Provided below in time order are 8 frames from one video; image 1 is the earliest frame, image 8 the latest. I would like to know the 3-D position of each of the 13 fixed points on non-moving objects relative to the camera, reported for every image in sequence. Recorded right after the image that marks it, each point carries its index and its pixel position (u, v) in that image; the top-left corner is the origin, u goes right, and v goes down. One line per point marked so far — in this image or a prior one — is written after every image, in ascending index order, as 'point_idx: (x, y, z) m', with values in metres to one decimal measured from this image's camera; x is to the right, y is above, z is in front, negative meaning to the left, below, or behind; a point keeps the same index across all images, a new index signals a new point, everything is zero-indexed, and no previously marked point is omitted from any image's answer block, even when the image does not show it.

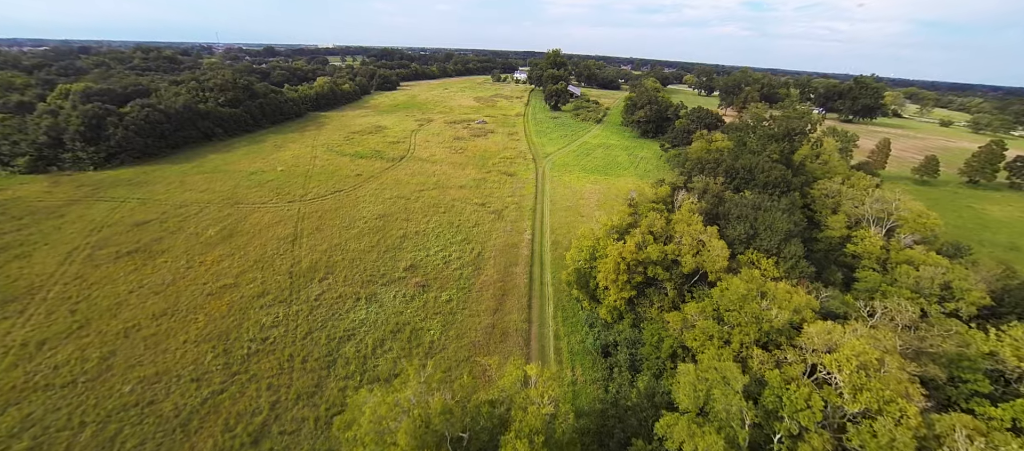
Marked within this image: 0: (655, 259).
0: (+7.7, -1.9, +18.9) m
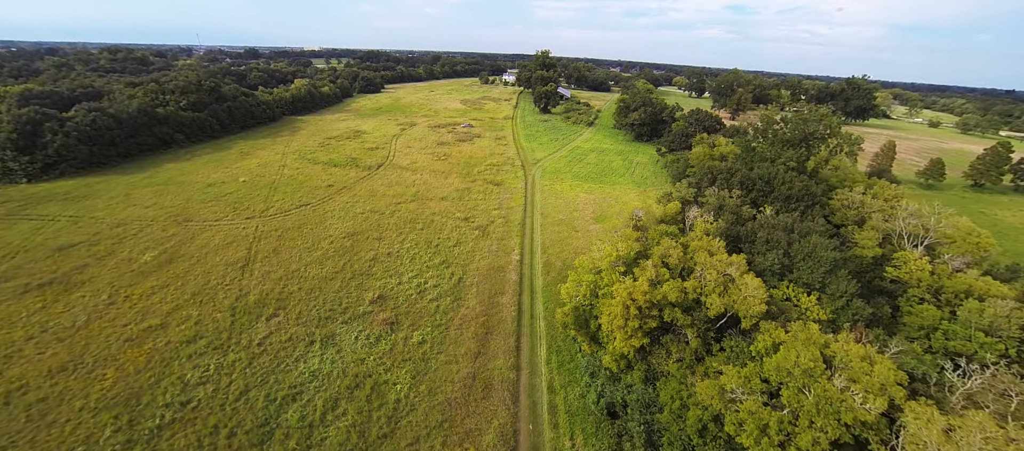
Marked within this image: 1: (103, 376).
0: (+7.0, -3.2, +15.2) m
1: (-21.2, -7.8, +18.3) m
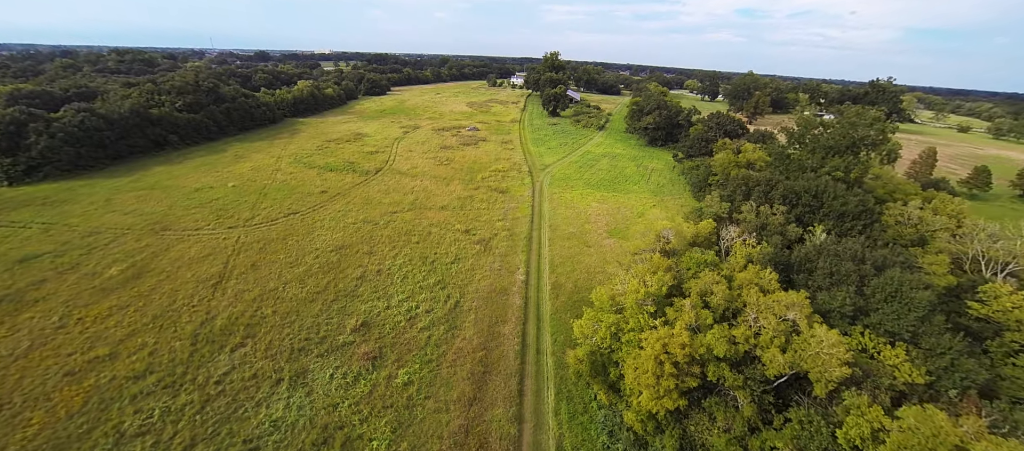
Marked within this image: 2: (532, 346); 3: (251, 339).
0: (+7.0, -4.3, +11.8) m
1: (-21.2, -8.6, +15.4) m
2: (+1.1, -6.8, +19.9) m
3: (-14.6, -6.4, +19.7) m
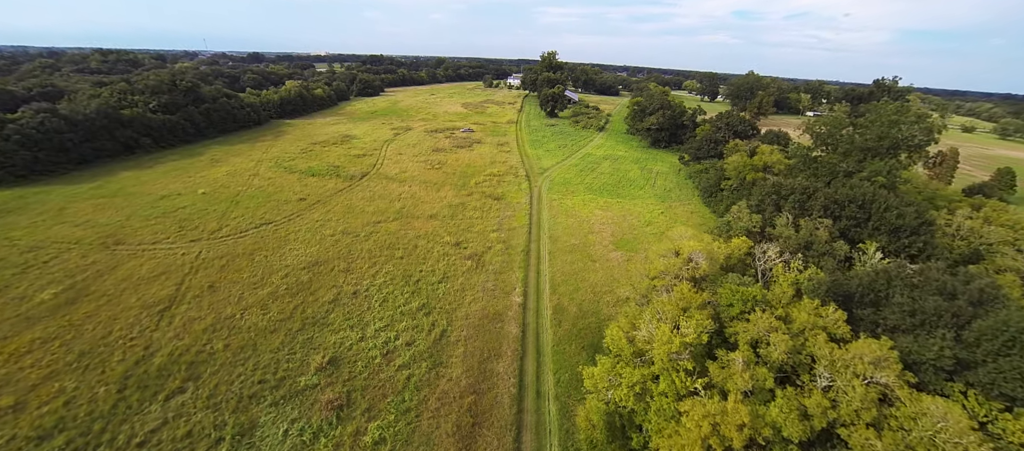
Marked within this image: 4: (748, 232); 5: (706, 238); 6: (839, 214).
0: (+6.8, -5.1, +8.7) m
1: (-21.4, -9.5, +12.0) m
2: (+0.9, -7.7, +16.7) m
3: (-14.9, -7.3, +16.4) m
4: (+12.4, -0.3, +18.5) m
5: (+9.6, -0.6, +17.5) m
6: (+17.6, +0.6, +18.7) m
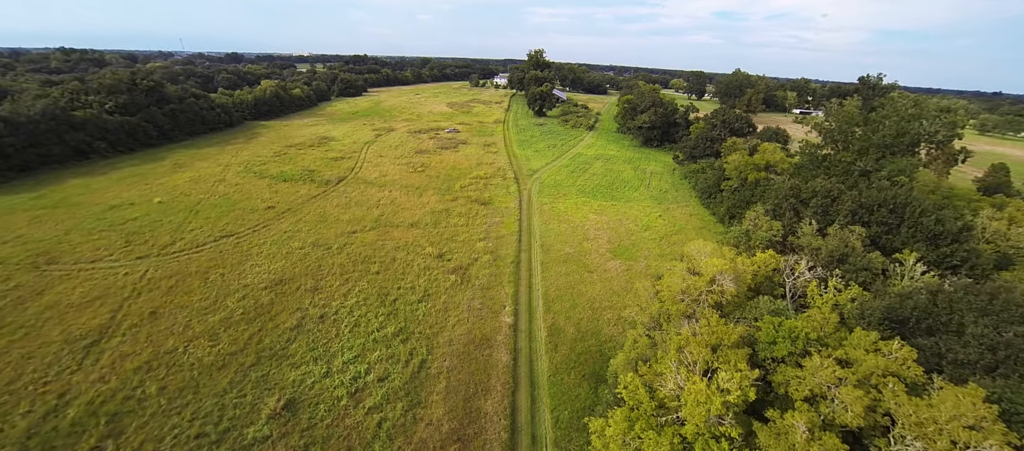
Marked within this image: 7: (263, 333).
0: (+6.7, -5.6, +6.4) m
1: (-21.5, -10.5, +8.9) m
2: (+0.5, -8.3, +14.2) m
3: (-15.2, -8.2, +13.5) m
4: (+11.8, -0.7, +16.4) m
5: (+9.1, -1.1, +15.2) m
6: (+17.1, +0.3, +16.7) m
7: (-13.1, -5.6, +18.5) m
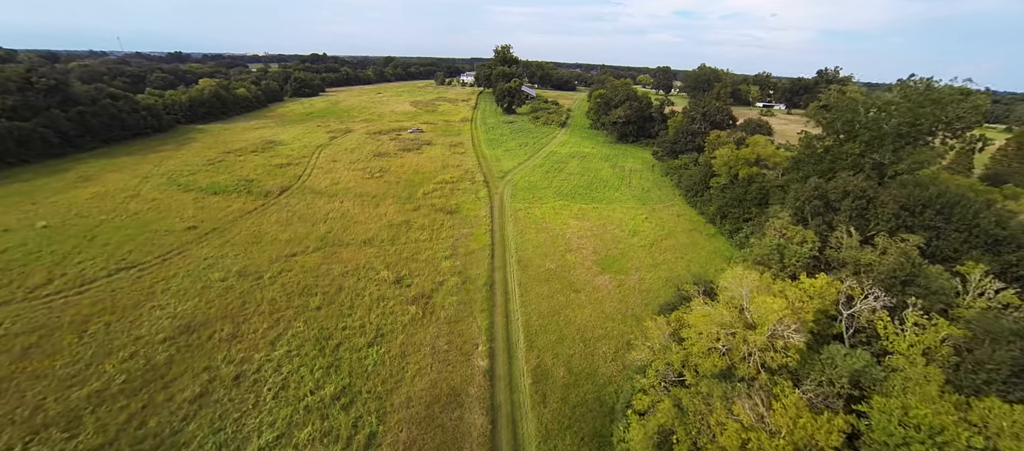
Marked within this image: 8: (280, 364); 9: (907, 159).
0: (+6.6, -6.2, +3.0) m
1: (-21.5, -12.3, +3.4) m
2: (0.0, -9.1, +10.3) m
3: (-15.7, -9.7, +8.4) m
4: (+10.7, -1.1, +13.3) m
5: (+8.1, -1.6, +12.0) m
6: (+15.9, +0.1, +14.1) m
7: (-14.0, -7.1, +13.6) m
8: (-10.3, -6.1, +15.6) m
9: (+20.3, +3.5, +18.2) m
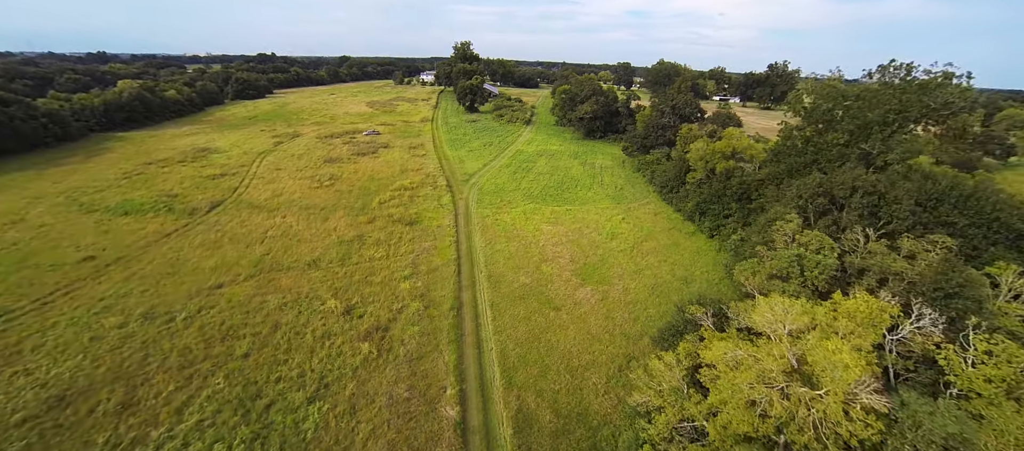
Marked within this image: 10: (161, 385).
0: (+6.8, -6.6, +0.9) m
1: (-20.9, -14.1, -1.1) m
2: (-0.3, -9.8, +7.7) m
3: (-15.6, -11.2, +4.4) m
4: (+9.8, -1.3, +11.5) m
5: (+7.3, -1.8, +10.0) m
6: (+14.8, +0.2, +12.7) m
7: (-14.6, -8.5, +9.7) m
8: (-11.2, -7.3, +12.0) m
9: (+18.6, +3.9, +17.2) m
10: (-14.0, -6.3, +14.0) m
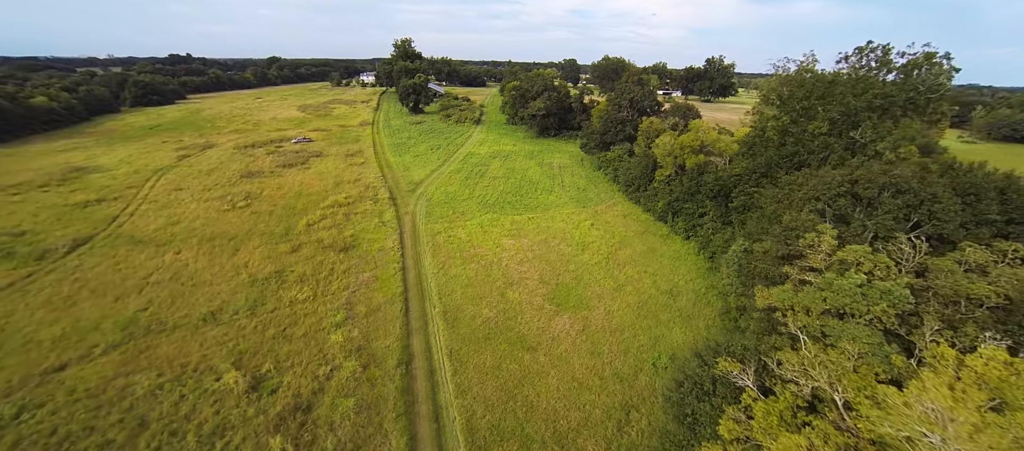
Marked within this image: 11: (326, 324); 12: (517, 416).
0: (+7.6, -7.1, -1.9) m
1: (-19.1, -16.5, -7.2) m
2: (0.0, -10.9, +4.0) m
3: (-14.7, -13.3, -1.1) m
4: (+8.8, -1.6, +9.0) m
5: (+6.6, -2.4, +7.2) m
6: (+13.6, +0.2, +10.8) m
7: (-14.5, -10.5, +4.3) m
8: (-11.5, -9.2, +7.0) m
9: (+16.6, +4.1, +15.8) m
10: (-14.6, -8.3, +8.6) m
11: (-8.4, -4.4, +16.0) m
12: (+0.2, -6.6, +12.2) m
